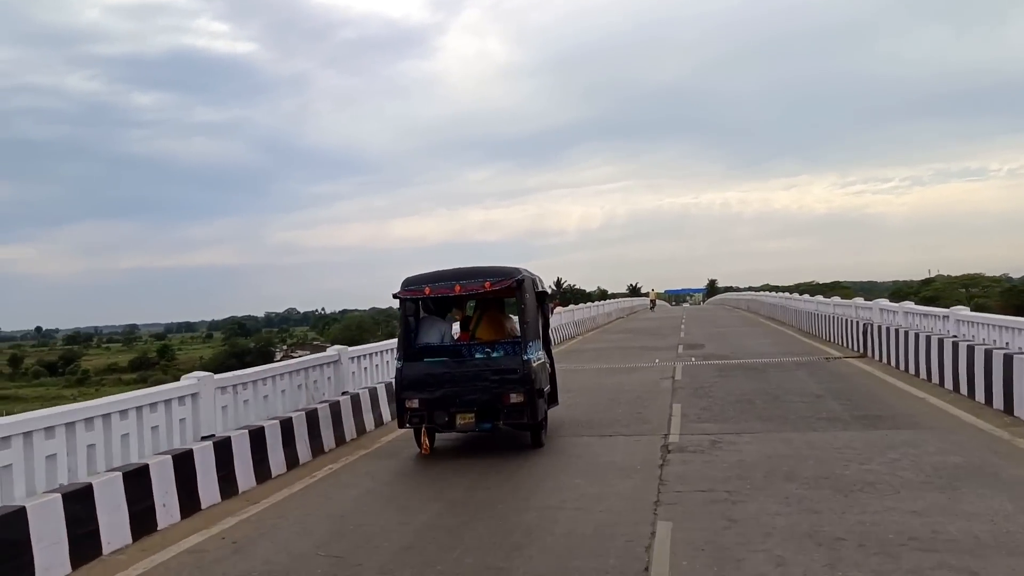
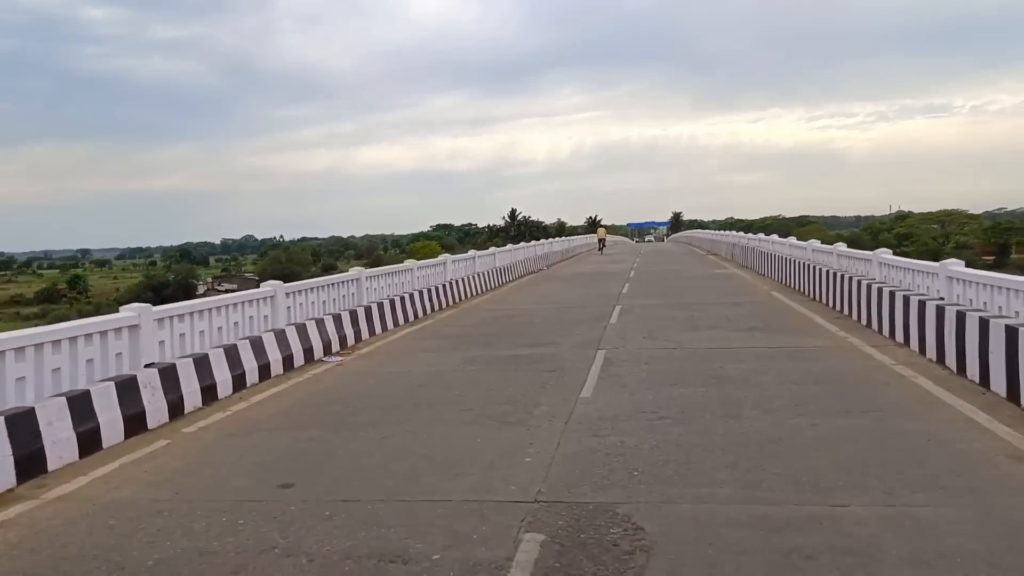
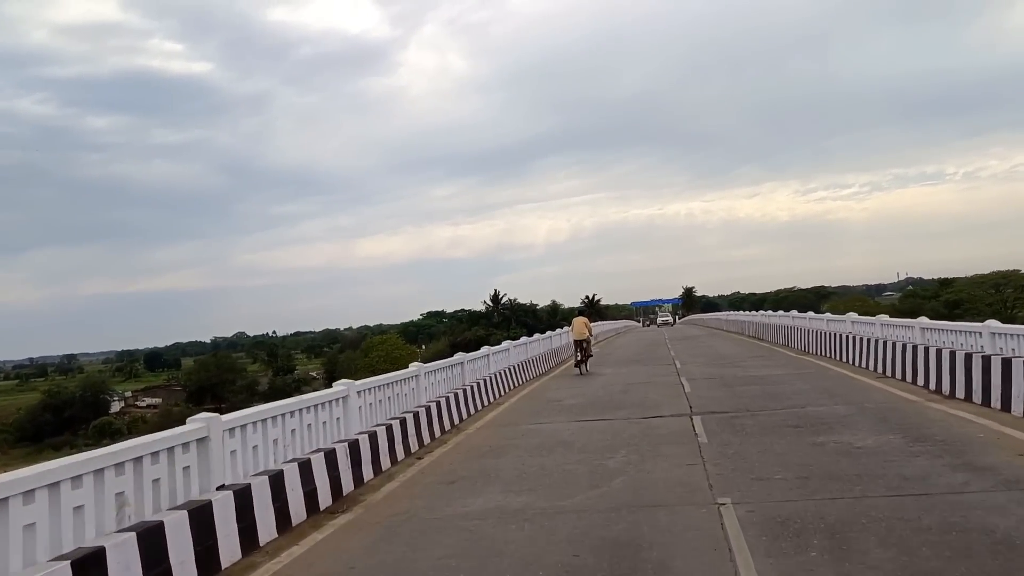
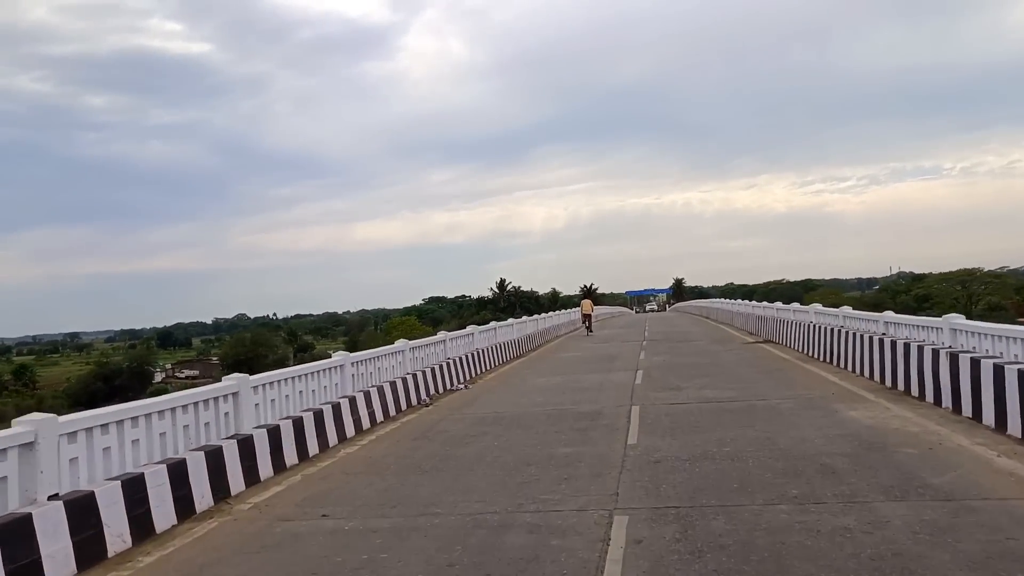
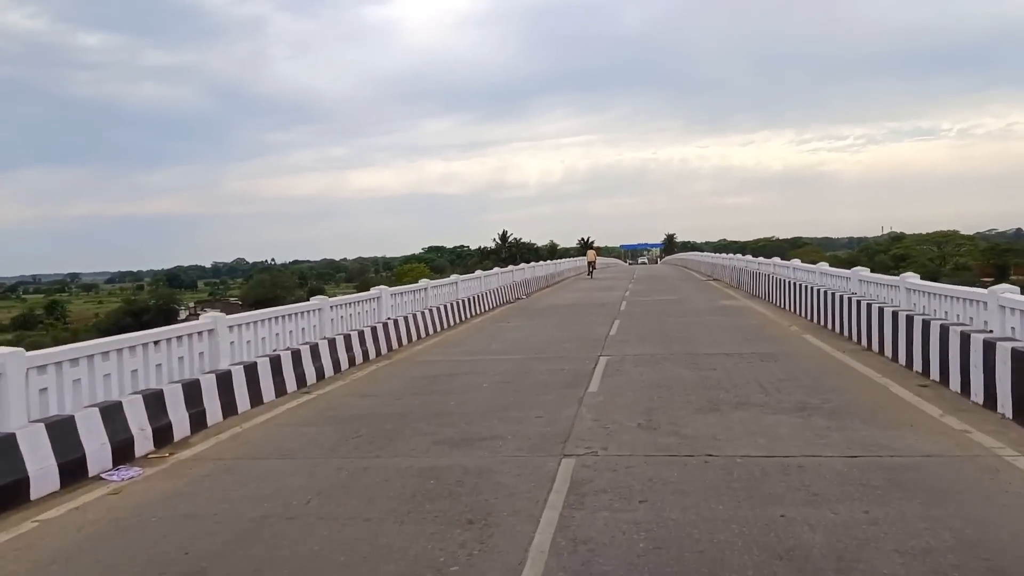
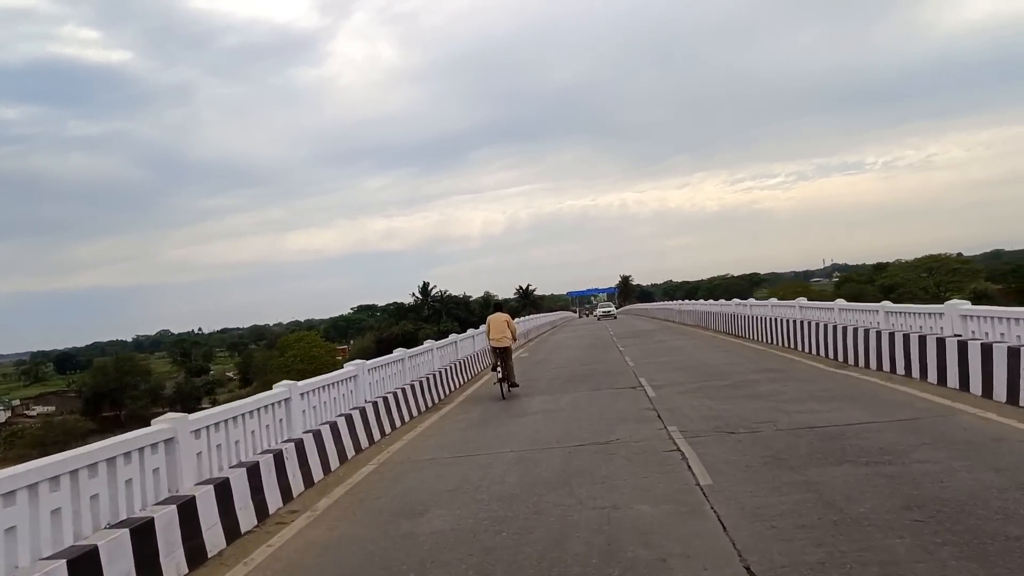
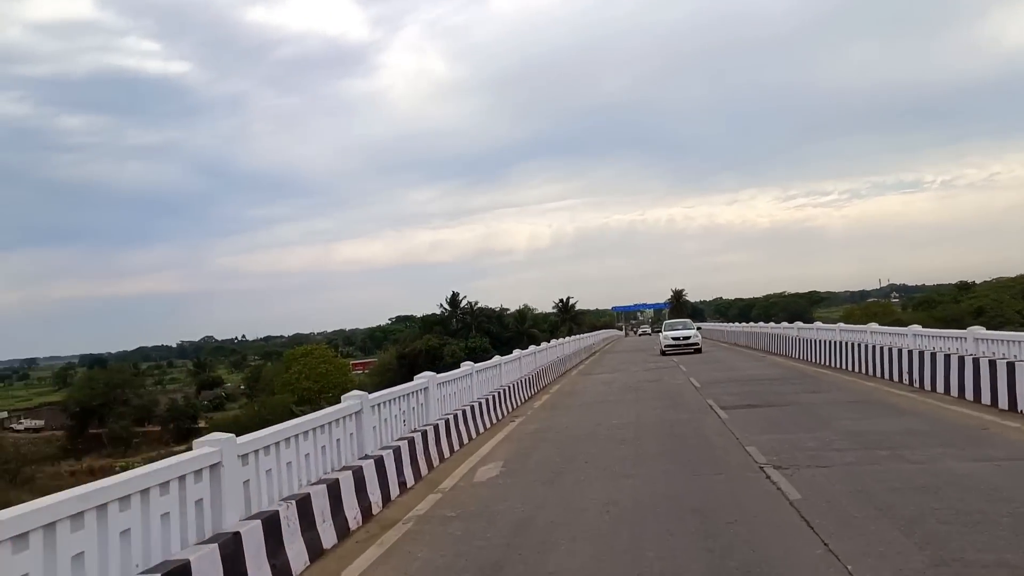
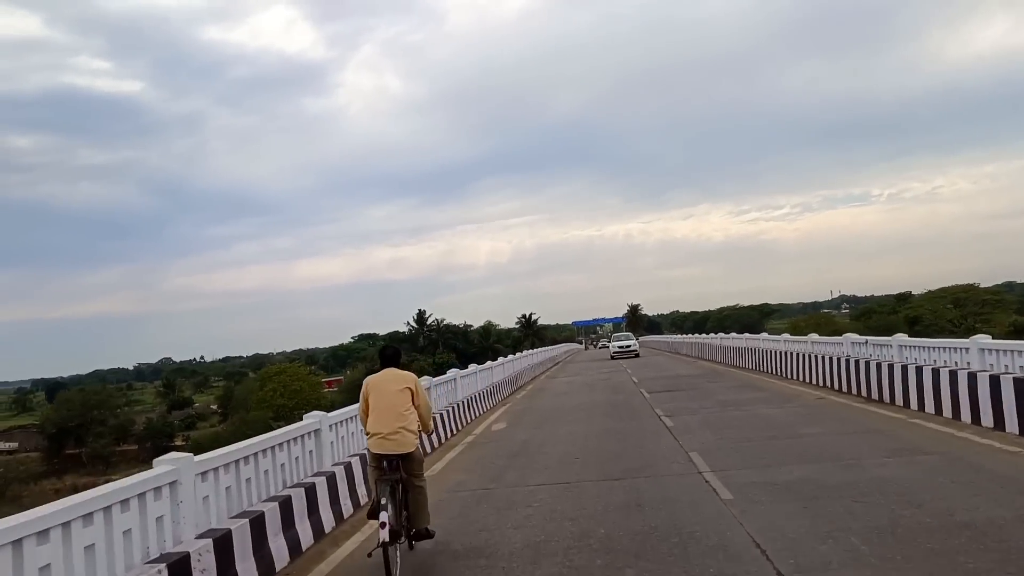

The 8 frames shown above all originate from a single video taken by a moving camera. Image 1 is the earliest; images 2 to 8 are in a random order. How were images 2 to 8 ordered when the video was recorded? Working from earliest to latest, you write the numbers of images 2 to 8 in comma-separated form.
2, 5, 4, 3, 6, 8, 7
